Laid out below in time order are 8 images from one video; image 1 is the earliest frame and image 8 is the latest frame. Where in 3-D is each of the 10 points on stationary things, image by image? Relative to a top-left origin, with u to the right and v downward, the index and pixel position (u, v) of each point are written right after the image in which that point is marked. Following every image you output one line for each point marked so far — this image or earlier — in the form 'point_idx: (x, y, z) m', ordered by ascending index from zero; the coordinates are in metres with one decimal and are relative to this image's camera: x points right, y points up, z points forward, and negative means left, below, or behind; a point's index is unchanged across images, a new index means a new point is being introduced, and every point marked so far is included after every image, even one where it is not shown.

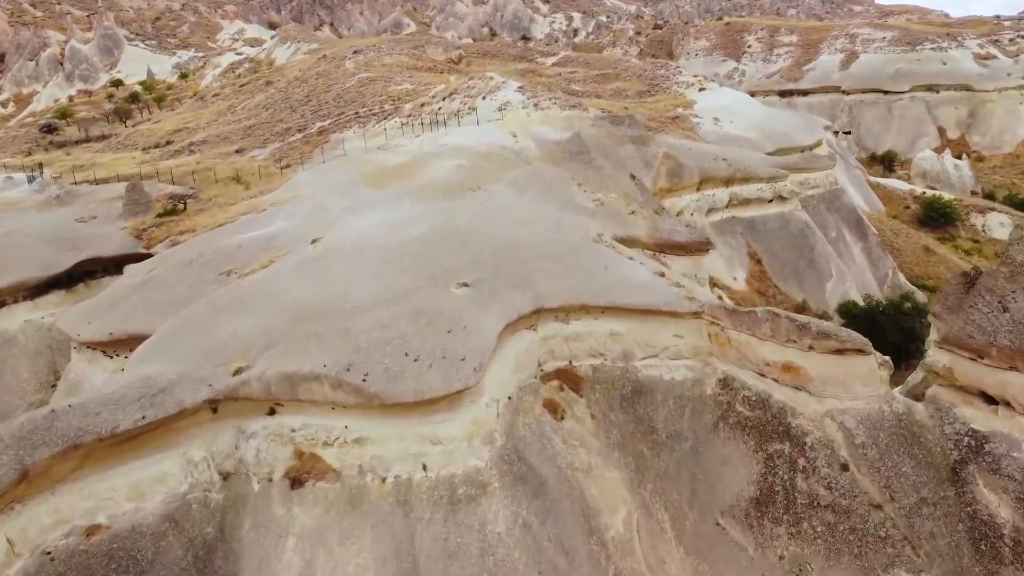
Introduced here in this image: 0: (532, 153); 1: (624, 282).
0: (+0.5, +3.4, +19.8) m
1: (+1.9, 0.0, +13.1) m
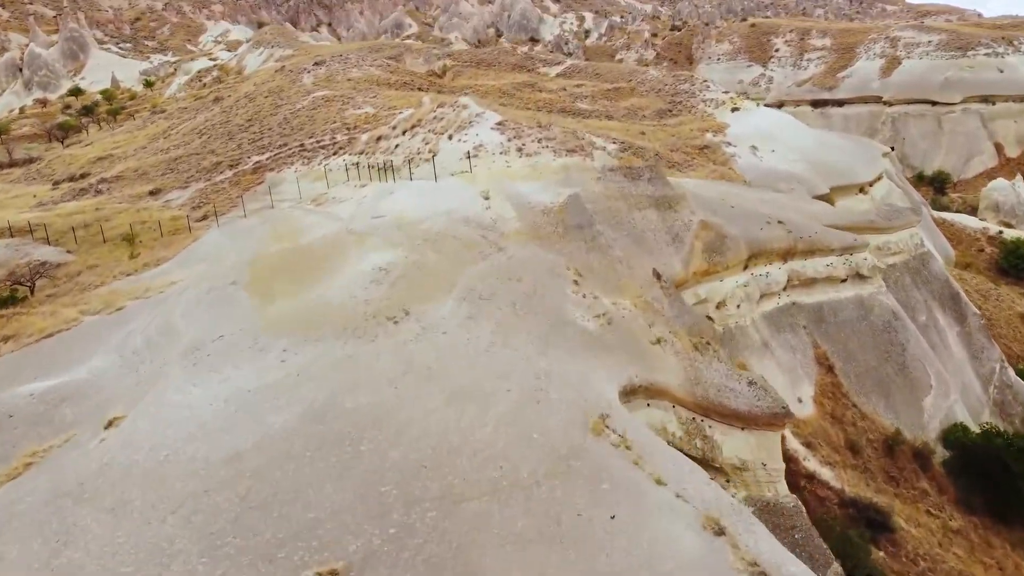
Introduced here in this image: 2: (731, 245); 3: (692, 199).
0: (-0.1, +1.0, +13.6) m
1: (+1.2, -2.3, +6.9) m
2: (+4.4, +0.7, +15.7) m
3: (+3.8, +1.7, +16.6) m
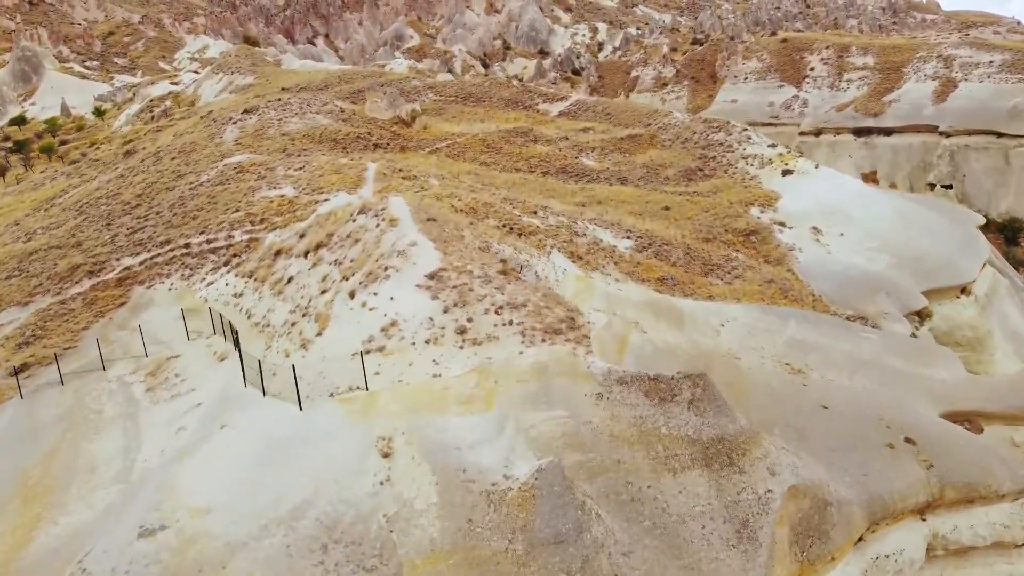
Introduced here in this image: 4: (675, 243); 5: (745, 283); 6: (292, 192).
0: (-0.9, -2.3, +6.8) m
1: (+0.3, -5.6, 0.0) m
2: (+3.6, -2.6, +8.8) m
3: (+3.1, -1.6, +9.7) m
4: (+3.8, +1.1, +18.4) m
5: (+5.0, +0.1, +17.0) m
6: (-4.8, +2.1, +17.4) m
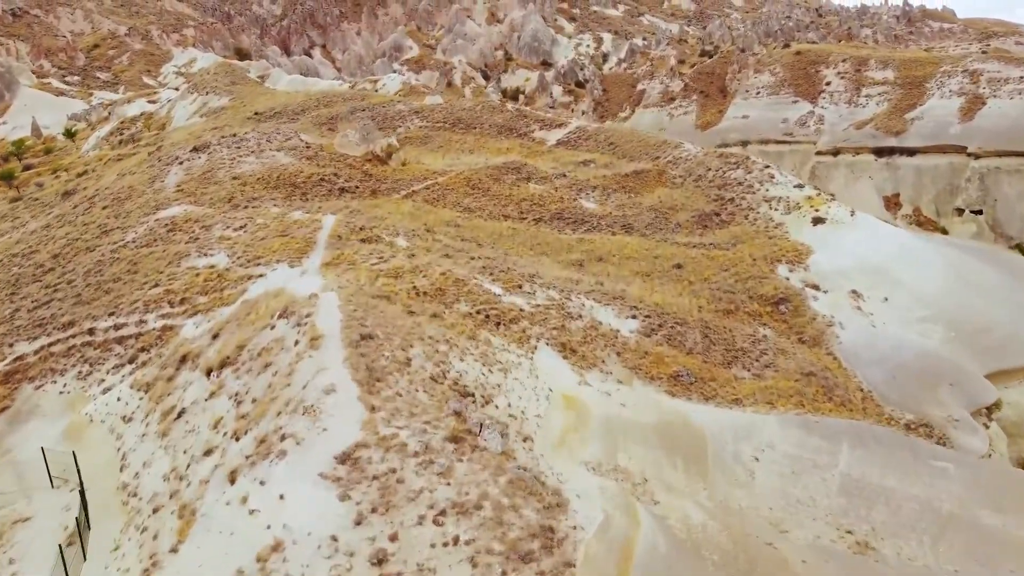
0: (-1.3, -3.8, +3.6) m
1: (-0.2, -7.1, -3.1) m
2: (+3.2, -4.1, +5.7) m
3: (+2.7, -3.2, +6.5) m
4: (+3.5, -0.6, +15.2) m
5: (+4.7, -1.5, +13.8) m
6: (-5.2, +0.5, +14.4) m
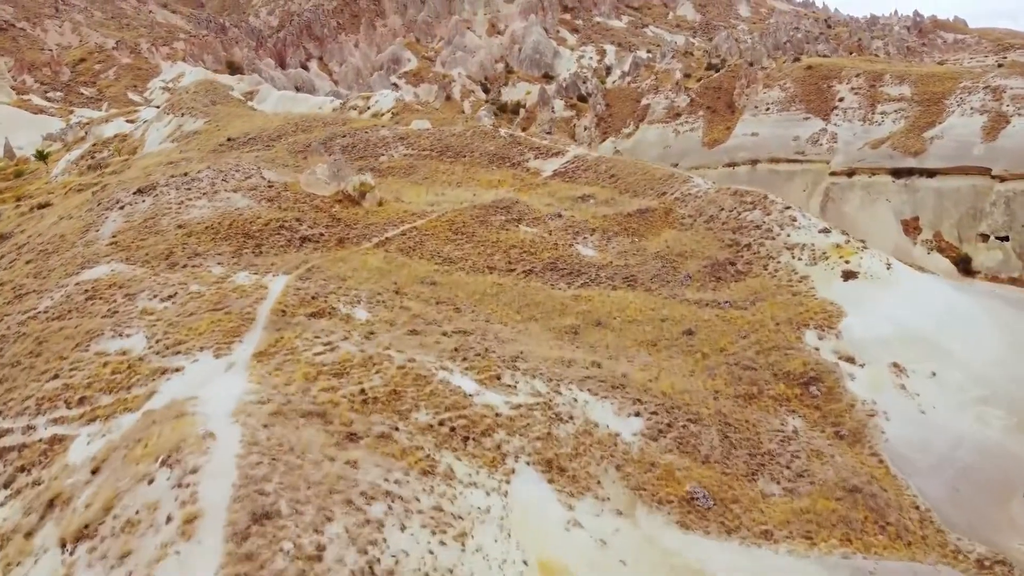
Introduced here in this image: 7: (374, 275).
0: (-1.7, -5.1, +1.1) m
1: (-0.7, -8.3, -5.7) m
2: (+2.8, -5.4, +3.1) m
3: (+2.3, -4.4, +4.0) m
4: (+3.1, -1.9, +12.7) m
5: (+4.3, -2.9, +11.3) m
6: (-5.5, -0.8, +11.9) m
7: (-2.8, +0.3, +16.0) m
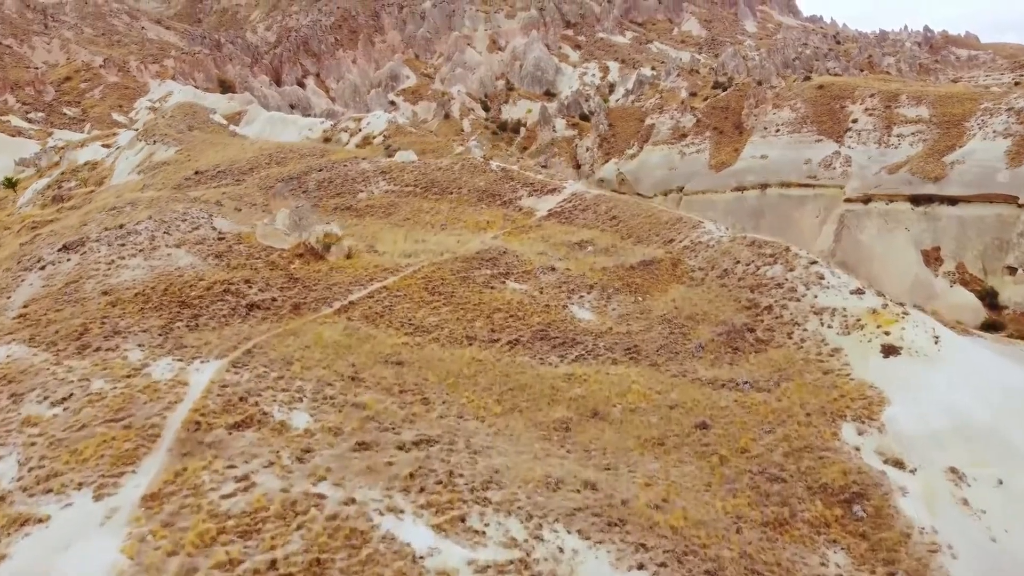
0: (-2.1, -6.2, -1.5) m
1: (-1.2, -9.4, -8.4) m
2: (+2.4, -6.6, +0.5) m
3: (+1.9, -5.7, +1.3) m
4: (+2.8, -3.3, +10.1) m
5: (+3.9, -4.2, +8.7) m
6: (-5.9, -2.2, +9.3) m
7: (-3.2, -1.1, +13.5) m
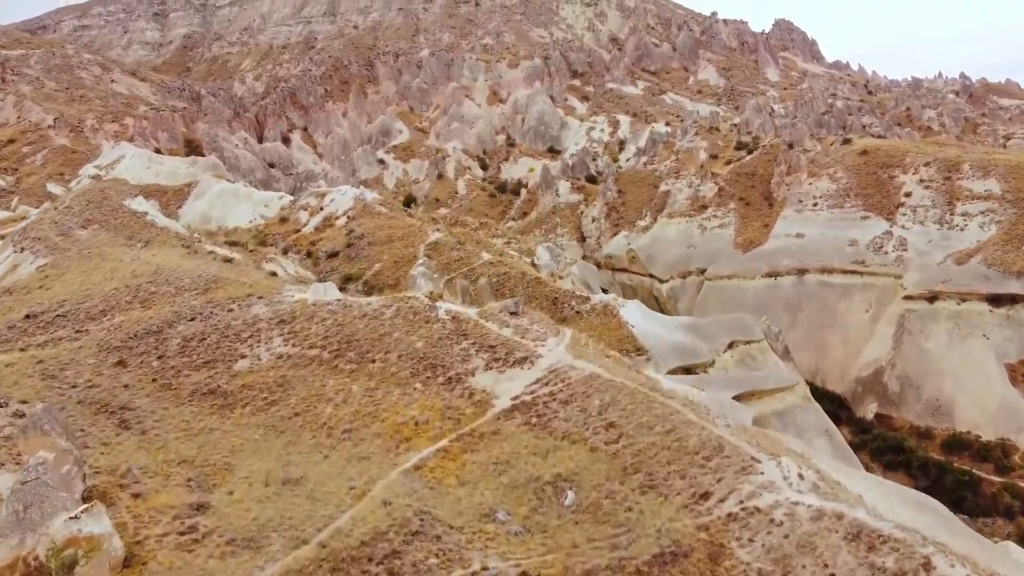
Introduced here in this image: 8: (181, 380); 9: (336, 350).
0: (-3.7, -9.6, -10.0) m
1: (-2.9, -12.4, -17.0) m
2: (+0.9, -10.1, -8.1) m
3: (+0.3, -9.2, -7.2) m
4: (+1.4, -7.2, +1.6) m
5: (+2.6, -8.0, +0.1) m
6: (-7.2, -6.0, +1.1) m
7: (-4.4, -5.2, +5.2) m
8: (-6.9, -1.9, +16.5) m
9: (-3.9, -1.3, +17.3) m
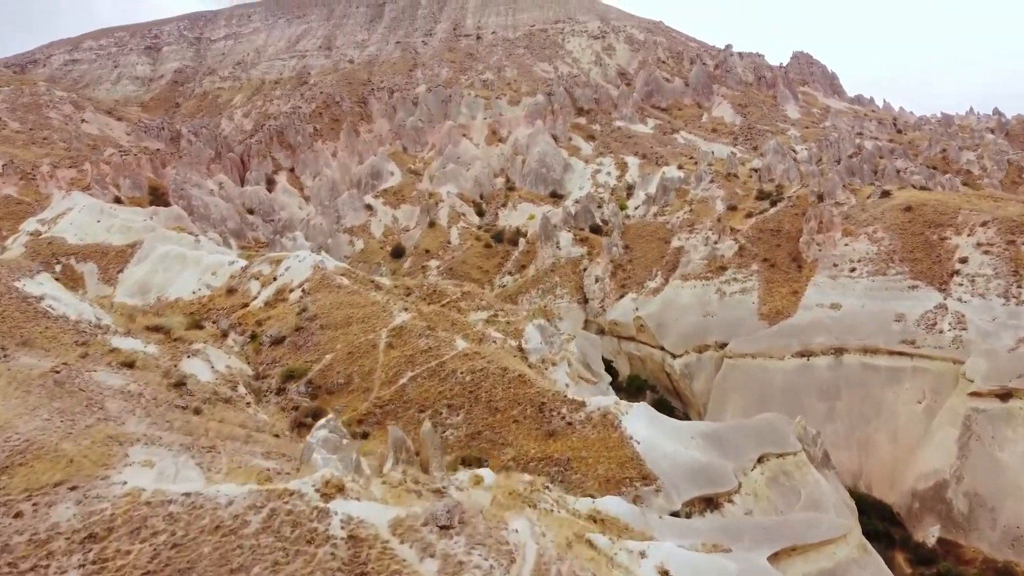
0: (-5.2, -11.6, -16.7) m
1: (-4.5, -14.2, -23.8) m
2: (-0.6, -12.2, -14.9) m
3: (-1.1, -11.3, -14.0) m
4: (+0.1, -9.6, -5.1) m
5: (+1.2, -10.4, -6.6) m
6: (-8.6, -8.4, -5.5) m
7: (-5.7, -7.7, -1.3) m
8: (-8.0, -4.8, +10.1) m
9: (-5.0, -4.3, +10.8) m
